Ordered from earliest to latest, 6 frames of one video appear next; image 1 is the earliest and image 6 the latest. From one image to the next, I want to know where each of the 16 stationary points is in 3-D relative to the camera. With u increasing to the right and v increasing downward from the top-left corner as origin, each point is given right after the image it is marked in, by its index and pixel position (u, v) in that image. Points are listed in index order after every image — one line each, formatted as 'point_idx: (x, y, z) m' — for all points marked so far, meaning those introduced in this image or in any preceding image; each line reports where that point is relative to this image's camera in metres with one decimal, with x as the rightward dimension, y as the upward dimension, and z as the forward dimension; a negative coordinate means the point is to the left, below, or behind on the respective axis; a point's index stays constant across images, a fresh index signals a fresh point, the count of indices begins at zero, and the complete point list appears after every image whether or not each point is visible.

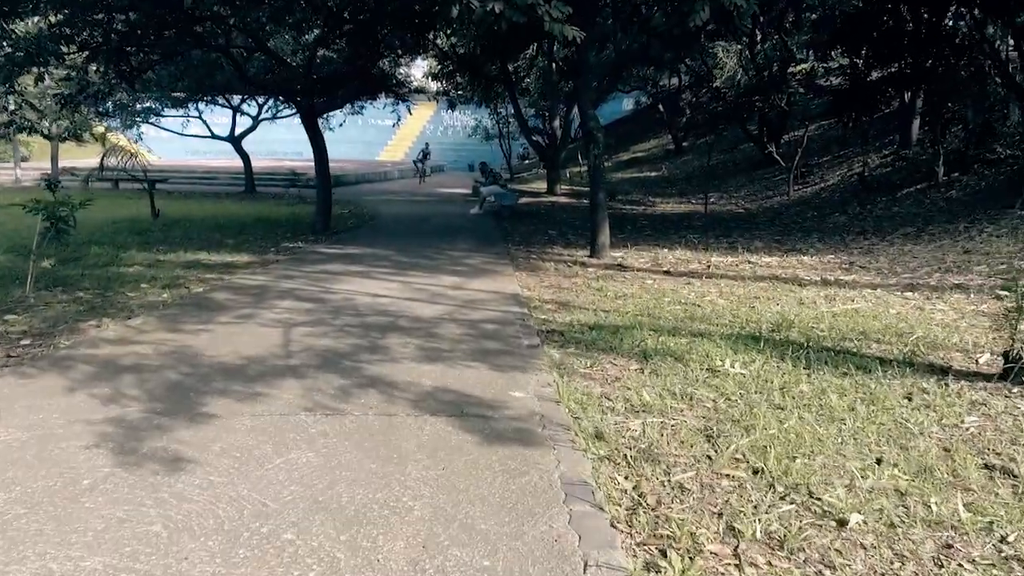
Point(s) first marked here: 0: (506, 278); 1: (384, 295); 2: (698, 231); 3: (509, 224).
0: (-0.1, +0.1, +9.5) m
1: (-1.4, -0.1, +8.1) m
2: (+4.0, +1.2, +16.5) m
3: (-0.1, +1.6, +18.4) m
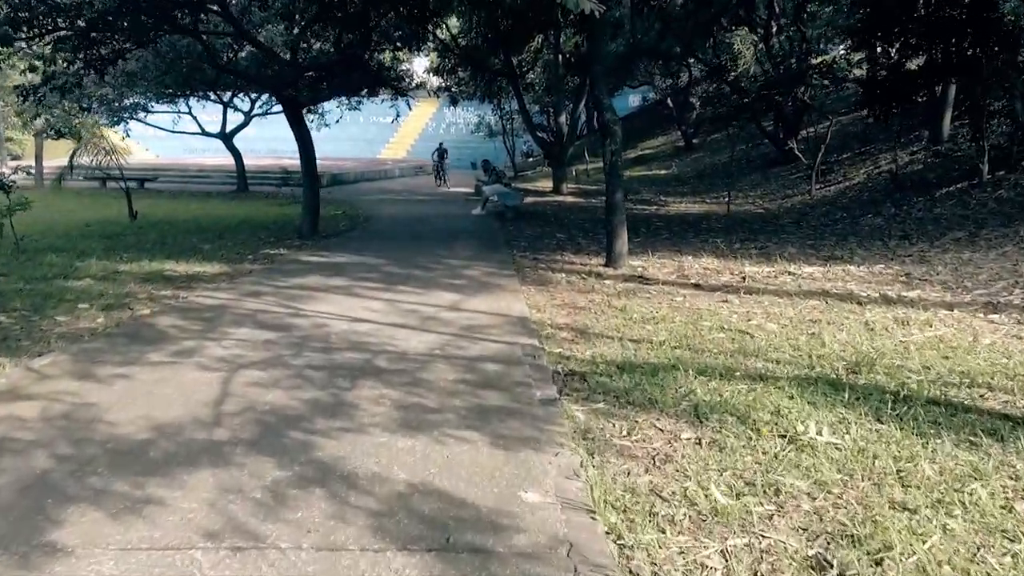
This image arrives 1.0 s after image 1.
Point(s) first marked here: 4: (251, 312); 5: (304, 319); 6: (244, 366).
0: (0.0, -0.1, +8.1) m
1: (-1.3, -0.3, +6.7) m
2: (+4.1, +1.1, +15.0) m
3: (0.0, +1.4, +17.0) m
4: (-2.4, -0.2, +7.0) m
5: (-1.9, -0.3, +6.7) m
6: (-1.8, -0.5, +5.1) m
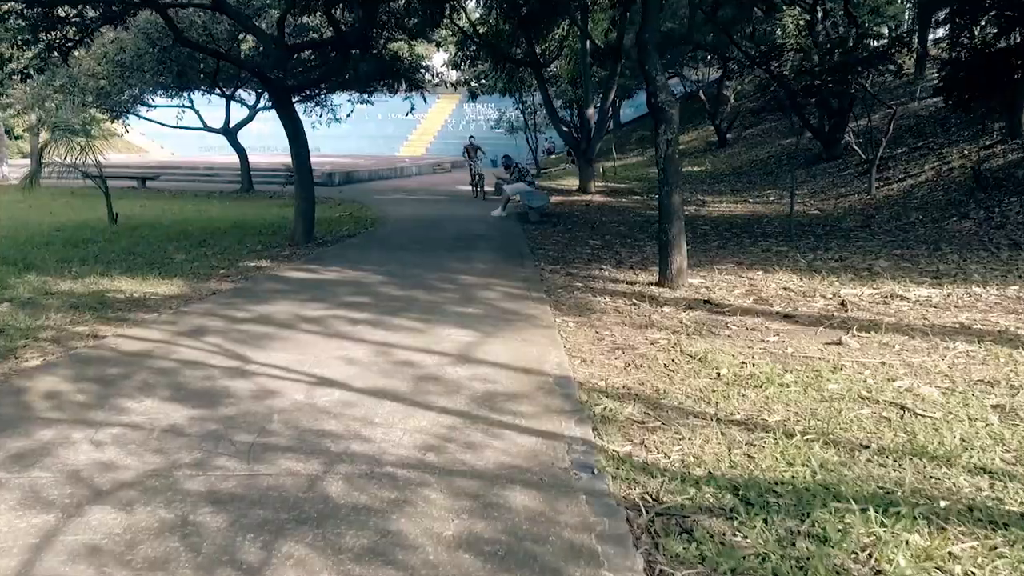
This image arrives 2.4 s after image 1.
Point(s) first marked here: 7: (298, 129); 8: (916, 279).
0: (+0.2, -0.4, +6.0) m
1: (-1.1, -0.6, +4.6) m
2: (+4.6, +0.8, +12.8) m
3: (+0.5, +1.1, +14.8) m
4: (-2.2, -0.5, +5.0) m
5: (-1.6, -0.6, +4.6) m
6: (-1.6, -0.8, +3.0) m
7: (-3.4, +2.5, +11.9) m
8: (+4.7, +0.1, +8.8) m
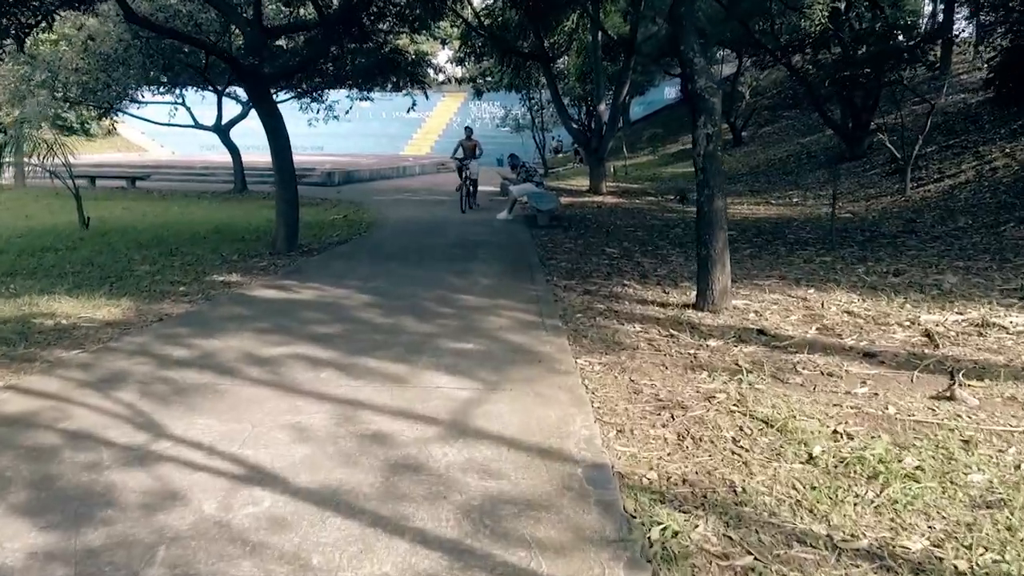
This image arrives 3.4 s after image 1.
0: (+0.3, -0.6, +4.6) m
1: (-1.1, -0.8, +3.2) m
2: (+4.7, +0.6, +11.4) m
3: (+0.7, +0.9, +13.5) m
4: (-2.1, -0.7, +3.6) m
5: (-1.6, -0.8, +3.3) m
6: (-1.6, -1.0, +1.7) m
7: (-3.3, +2.3, +10.6) m
8: (+4.8, -0.1, +7.4) m
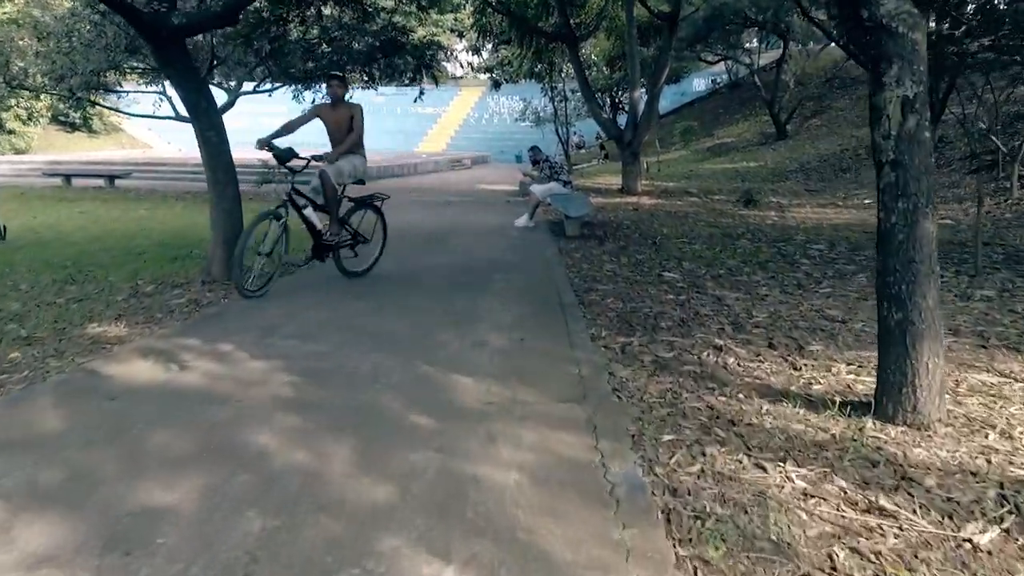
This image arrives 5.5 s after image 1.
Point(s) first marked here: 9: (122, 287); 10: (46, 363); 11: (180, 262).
0: (+0.4, -1.0, +1.5) m
1: (-1.0, -1.2, +0.1) m
2: (+5.0, +0.1, +8.1) m
3: (+1.0, +0.5, +10.3) m
4: (-2.1, -1.2, +0.6) m
5: (-1.5, -1.2, +0.2) m
6: (-1.6, -1.5, -1.4) m
7: (-3.1, +1.9, +7.6) m
8: (+5.0, -0.6, +4.2) m
9: (-4.0, 0.0, +7.8) m
10: (-3.0, -0.5, +4.9) m
11: (-4.0, +0.3, +9.2) m
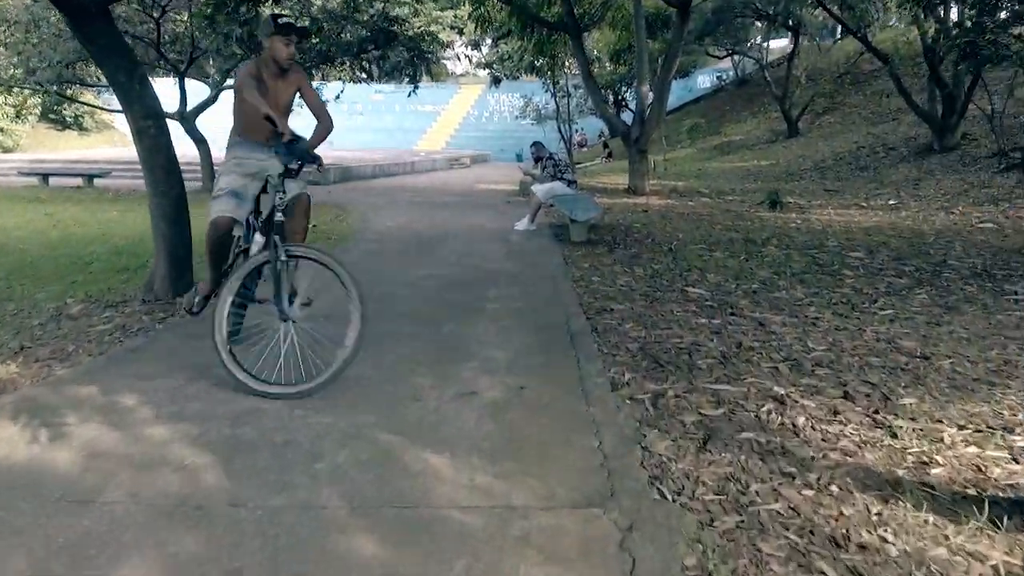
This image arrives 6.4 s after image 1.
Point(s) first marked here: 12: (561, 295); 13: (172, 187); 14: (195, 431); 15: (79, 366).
0: (+0.4, -1.2, +0.2) m
1: (-1.0, -1.4, -1.1) m
2: (+4.9, -0.1, +6.9) m
3: (+1.0, +0.3, +9.1) m
4: (-2.1, -1.4, -0.7) m
5: (-1.5, -1.4, -1.0) m
6: (-1.6, -1.7, -2.6) m
7: (-3.1, +1.7, +6.3) m
8: (+5.0, -0.8, +2.9) m
9: (-4.0, -0.2, +6.6) m
10: (-3.0, -0.7, +3.7) m
11: (-4.1, +0.1, +8.0) m
12: (+0.5, -0.1, +6.9) m
13: (-3.0, +0.9, +6.7) m
14: (-1.4, -0.7, +3.5) m
15: (-2.7, -0.5, +4.6) m
